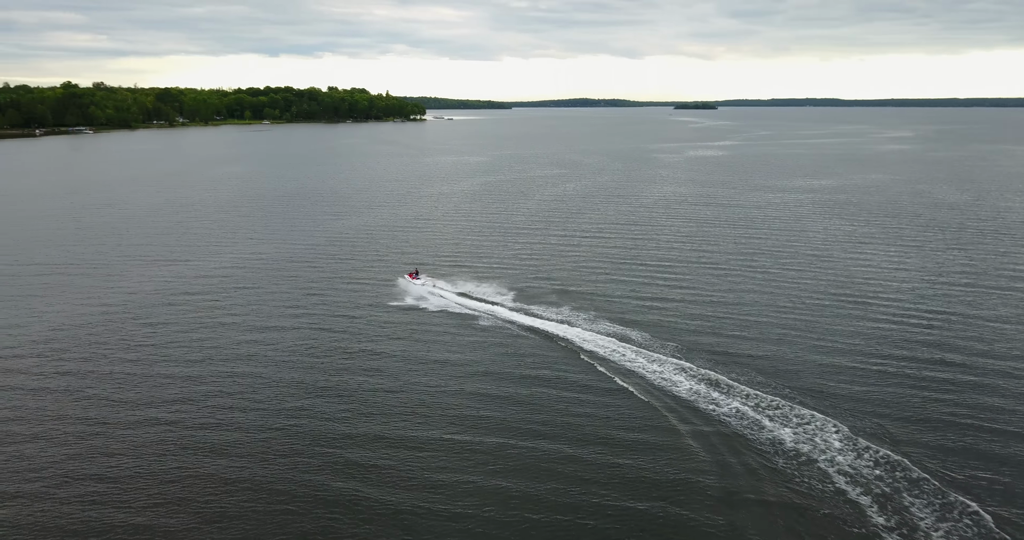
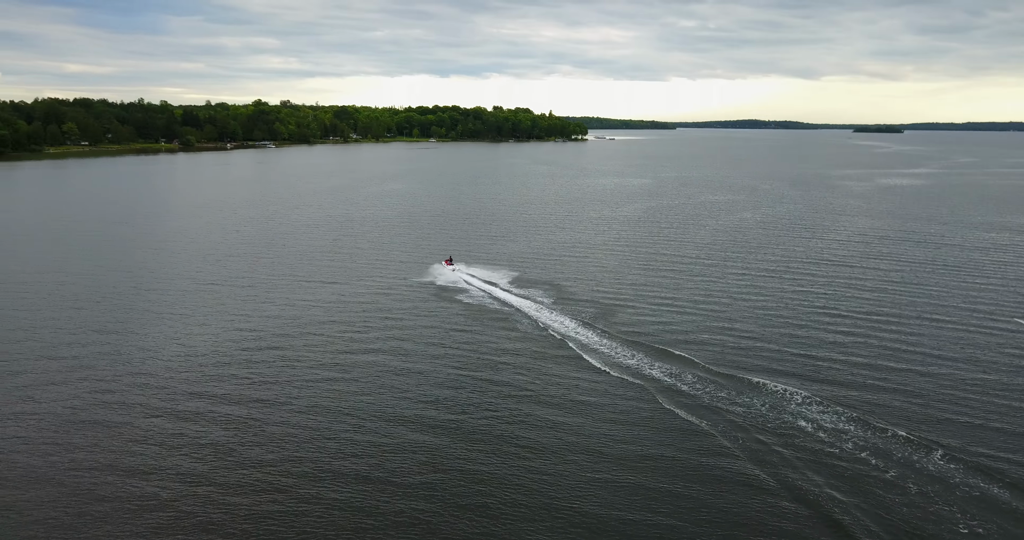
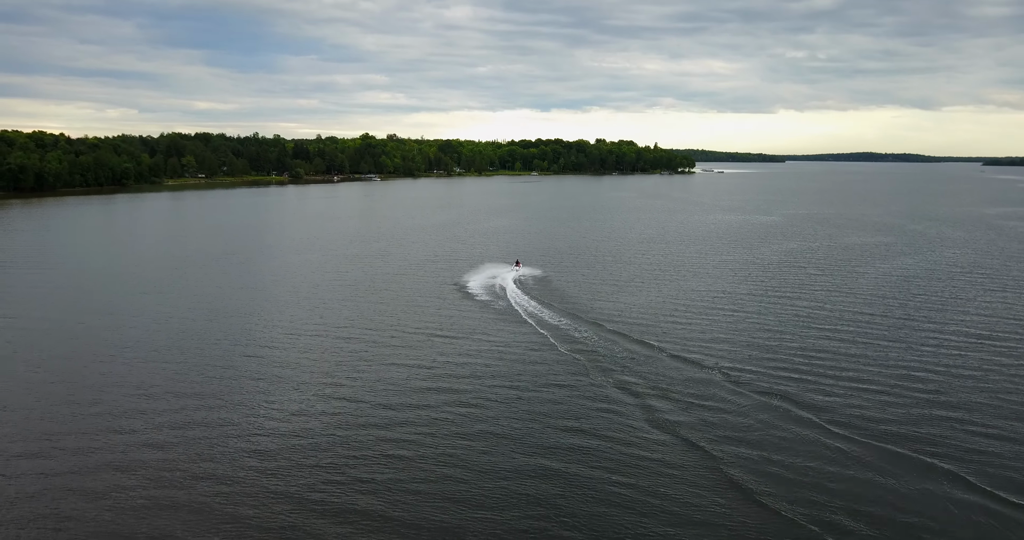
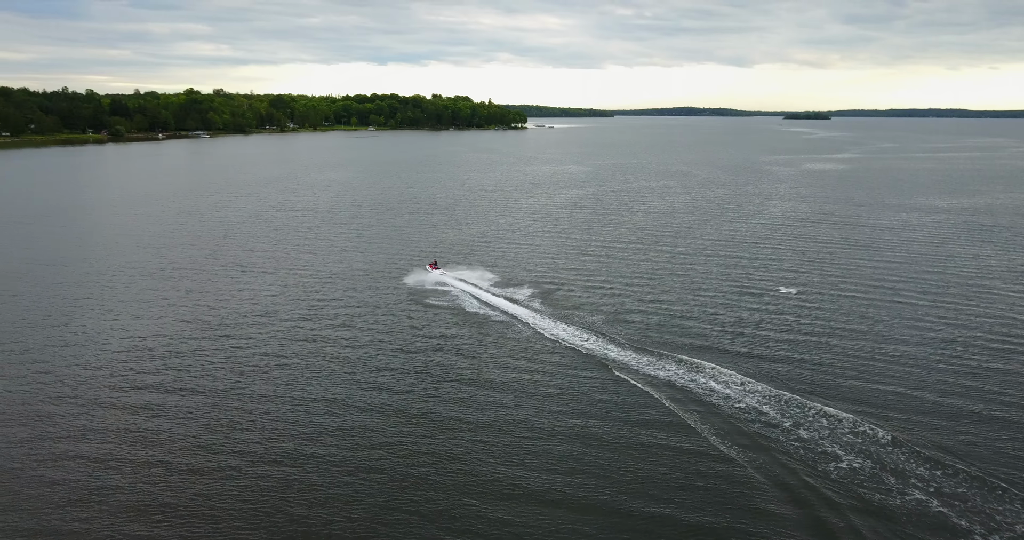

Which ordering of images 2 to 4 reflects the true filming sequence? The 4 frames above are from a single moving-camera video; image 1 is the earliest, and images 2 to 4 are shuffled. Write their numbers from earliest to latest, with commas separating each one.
4, 2, 3
